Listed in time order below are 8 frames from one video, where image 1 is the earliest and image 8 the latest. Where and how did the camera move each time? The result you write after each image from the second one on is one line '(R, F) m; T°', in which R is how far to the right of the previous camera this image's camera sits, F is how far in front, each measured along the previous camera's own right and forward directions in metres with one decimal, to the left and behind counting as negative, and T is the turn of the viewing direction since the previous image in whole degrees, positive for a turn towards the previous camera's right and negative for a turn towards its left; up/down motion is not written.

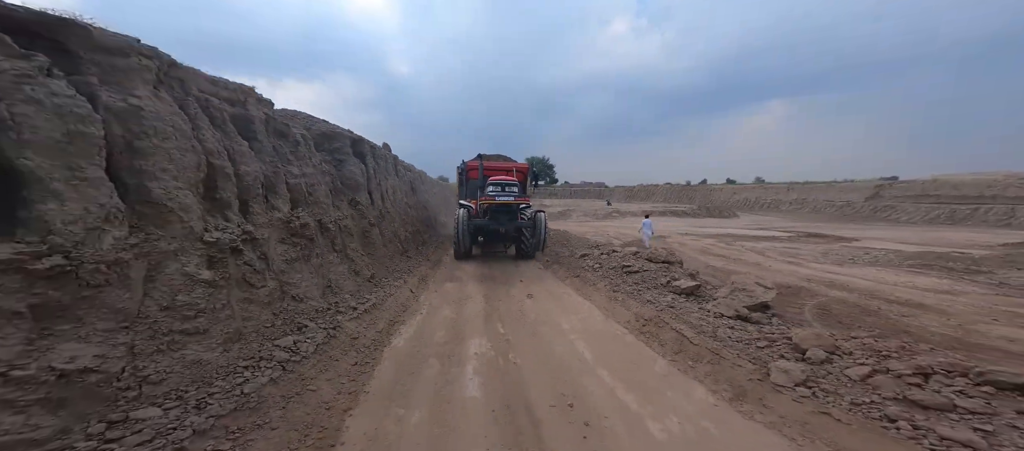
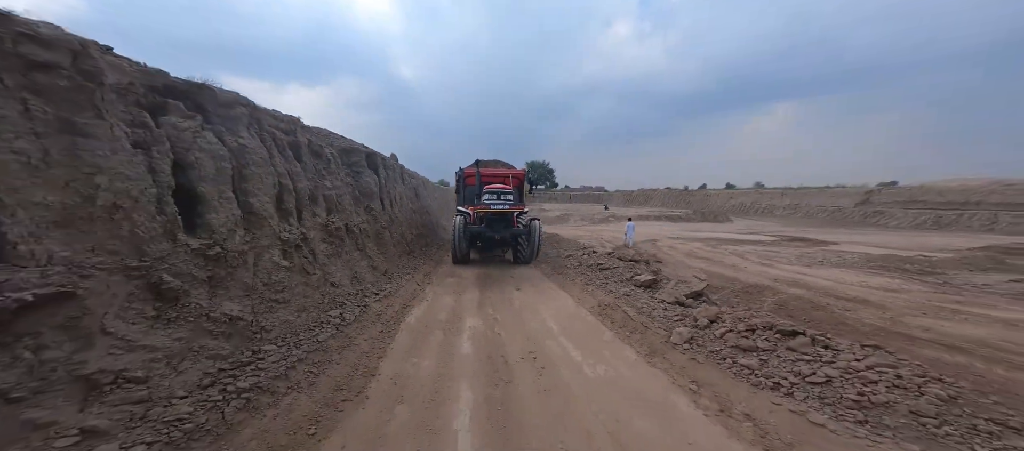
(+0.3, -1.6) m; 0°
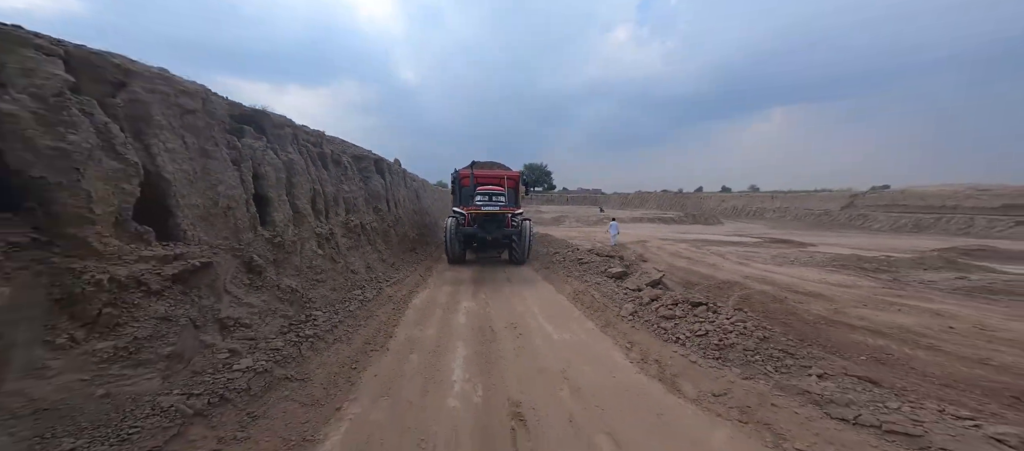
(+0.2, -1.5) m; 0°
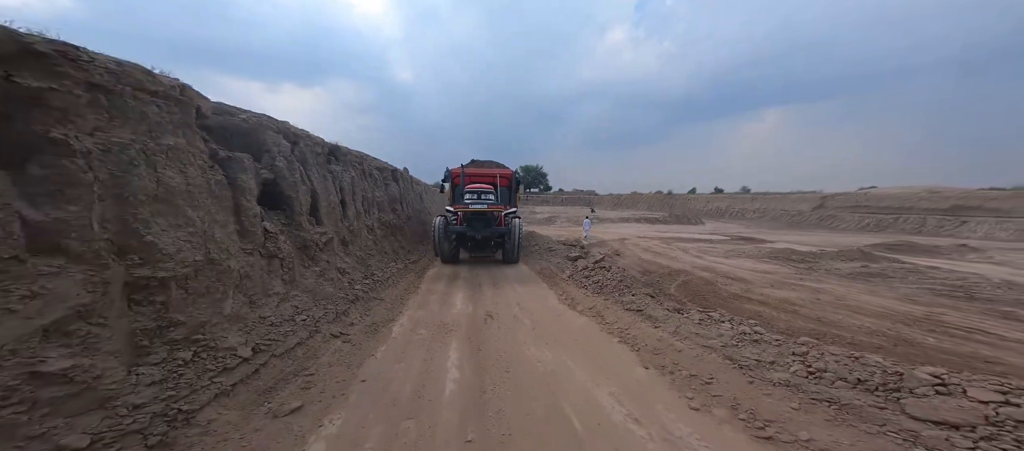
(+0.5, -3.7) m; 0°
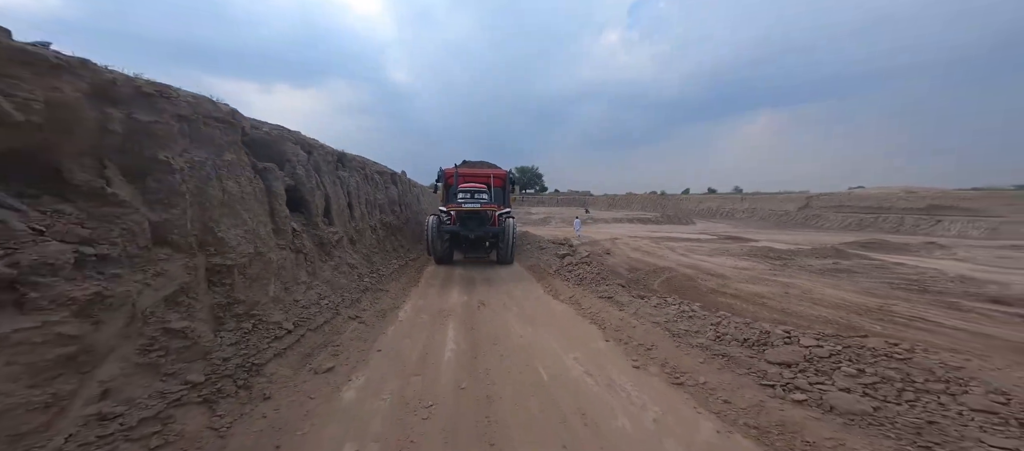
(+0.1, -1.1) m; +1°
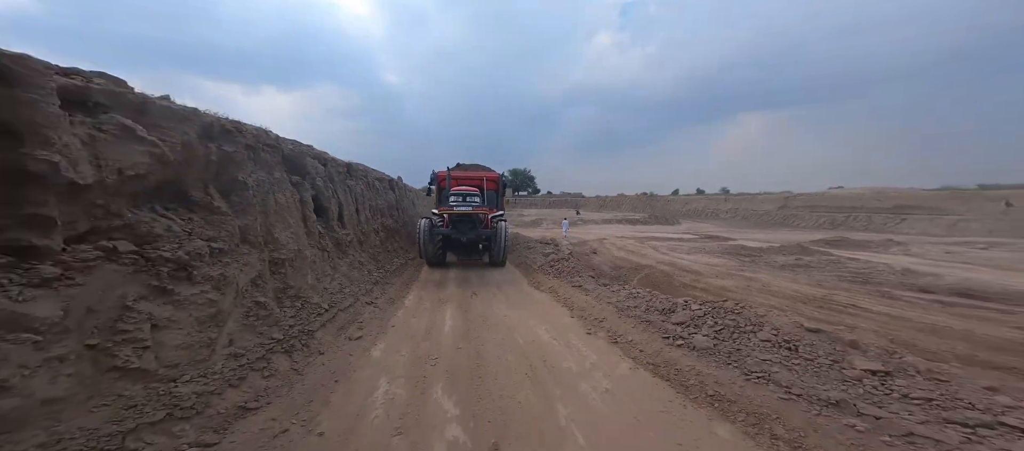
(+0.1, -1.5) m; +1°
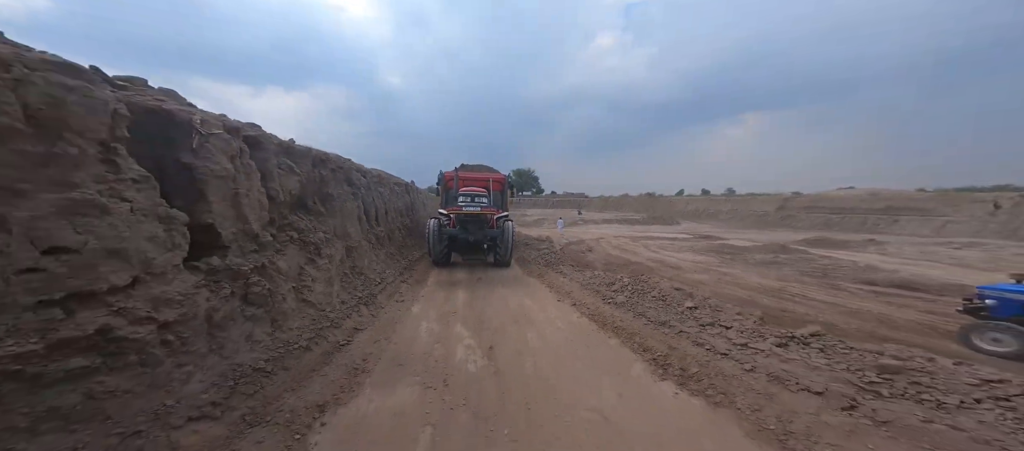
(+0.3, -2.5) m; -1°
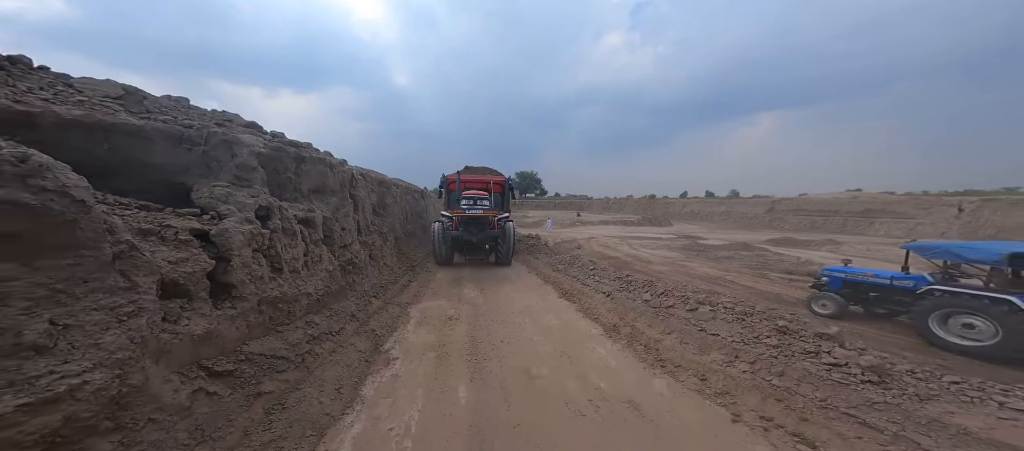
(+0.7, -4.5) m; -1°
